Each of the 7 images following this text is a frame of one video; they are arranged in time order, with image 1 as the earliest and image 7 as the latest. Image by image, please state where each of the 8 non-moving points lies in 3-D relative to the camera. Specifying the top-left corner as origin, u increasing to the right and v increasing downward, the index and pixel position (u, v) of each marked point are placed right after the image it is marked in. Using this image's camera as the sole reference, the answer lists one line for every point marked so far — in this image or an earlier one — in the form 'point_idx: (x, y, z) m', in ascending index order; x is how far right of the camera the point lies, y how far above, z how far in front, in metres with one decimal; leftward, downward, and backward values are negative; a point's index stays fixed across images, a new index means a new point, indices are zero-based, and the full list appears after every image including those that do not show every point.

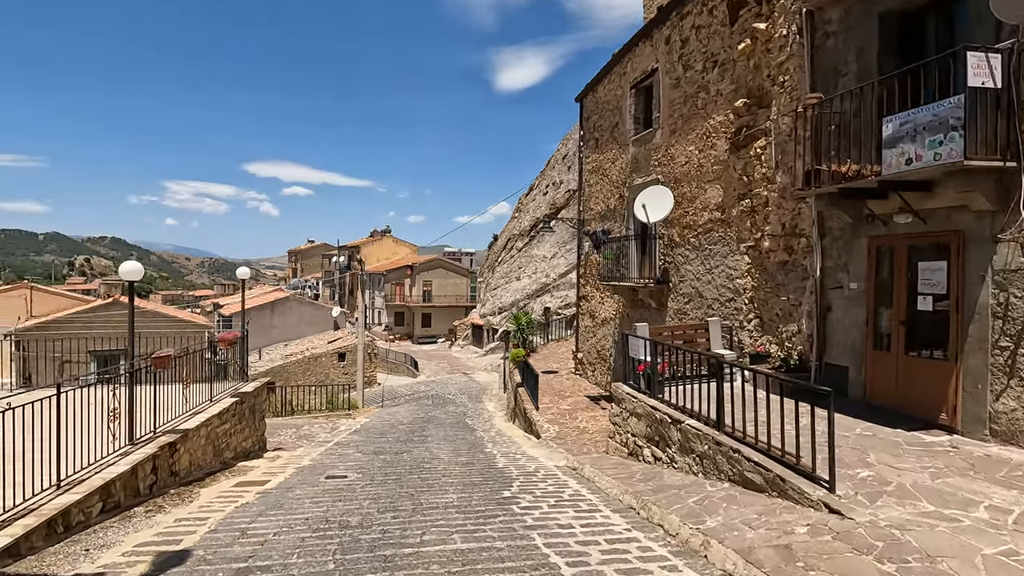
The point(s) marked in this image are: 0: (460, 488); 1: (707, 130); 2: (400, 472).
0: (-0.6, -2.5, +6.7) m
1: (+3.4, +2.8, +9.4) m
2: (-1.6, -2.7, +7.9) m
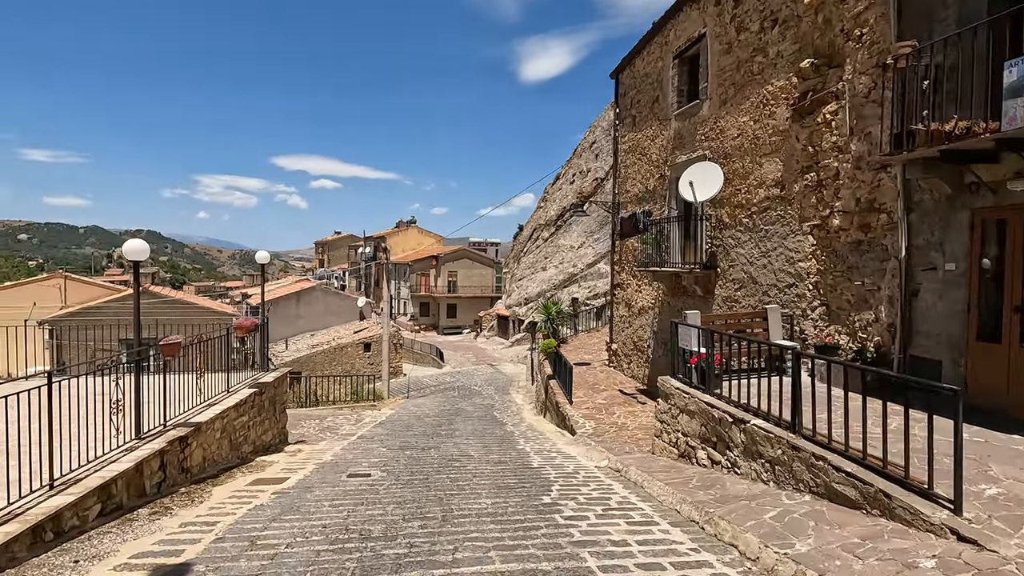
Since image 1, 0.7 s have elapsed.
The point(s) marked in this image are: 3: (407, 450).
0: (-0.2, -2.3, +6.0) m
1: (+4.0, +3.0, +8.5) m
2: (-1.1, -2.5, +7.2) m
3: (-1.7, -2.7, +8.9) m
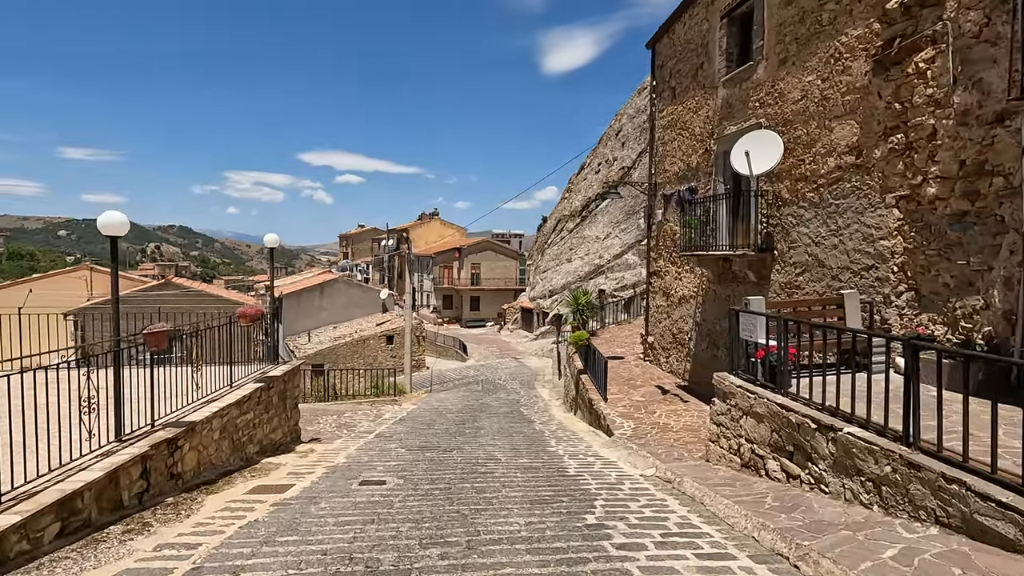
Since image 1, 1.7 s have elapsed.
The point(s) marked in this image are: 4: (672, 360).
0: (+0.2, -2.1, +5.1) m
1: (+4.4, +3.2, +7.3) m
2: (-0.7, -2.3, +6.4) m
3: (-1.3, -2.5, +8.0) m
4: (+3.7, -1.6, +12.4) m
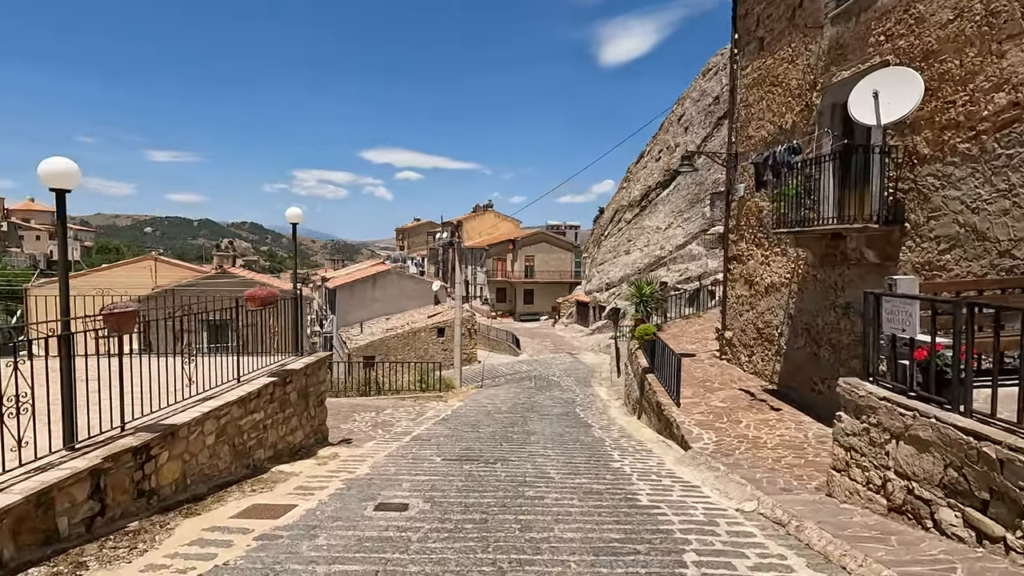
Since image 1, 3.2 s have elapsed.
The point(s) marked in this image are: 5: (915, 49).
0: (+0.5, -1.9, +3.7) m
1: (+5.0, +3.4, +5.4) m
2: (-0.2, -2.0, +5.0) m
3: (-0.6, -2.2, +6.7) m
4: (+4.8, -1.4, +10.5) m
5: (+4.9, +2.9, +6.6) m
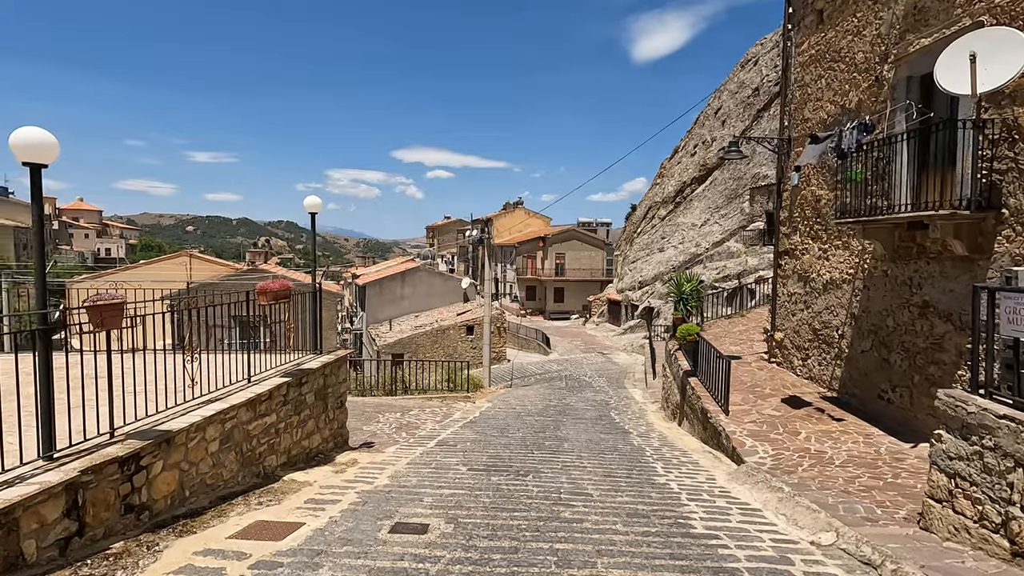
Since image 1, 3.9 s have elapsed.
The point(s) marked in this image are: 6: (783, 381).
0: (+0.7, -1.8, +3.0) m
1: (+5.4, +3.5, +4.5) m
2: (+0.1, -2.0, +4.4) m
3: (-0.2, -2.1, +6.1) m
4: (+5.4, -1.3, +9.6) m
5: (+5.3, +3.0, +5.7) m
6: (+4.9, -1.7, +9.8) m
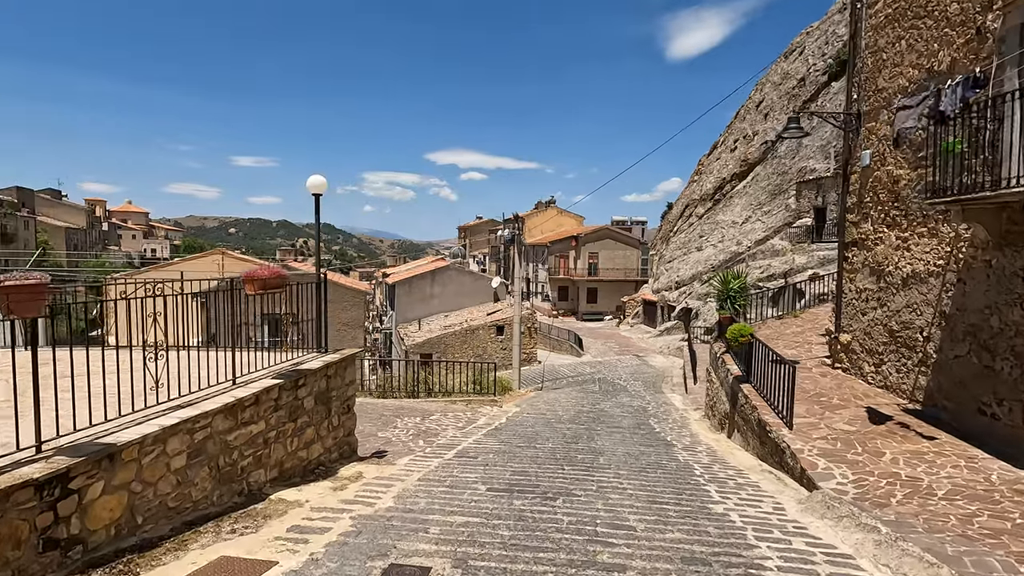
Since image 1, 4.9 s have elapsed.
0: (+0.8, -1.7, +2.0) m
1: (+5.5, +3.6, +3.2) m
2: (+0.2, -1.9, +3.4) m
3: (0.0, -2.0, +5.2) m
4: (+5.8, -1.3, +8.3) m
5: (+5.6, +3.0, +4.4) m
6: (+5.4, -1.6, +8.5) m
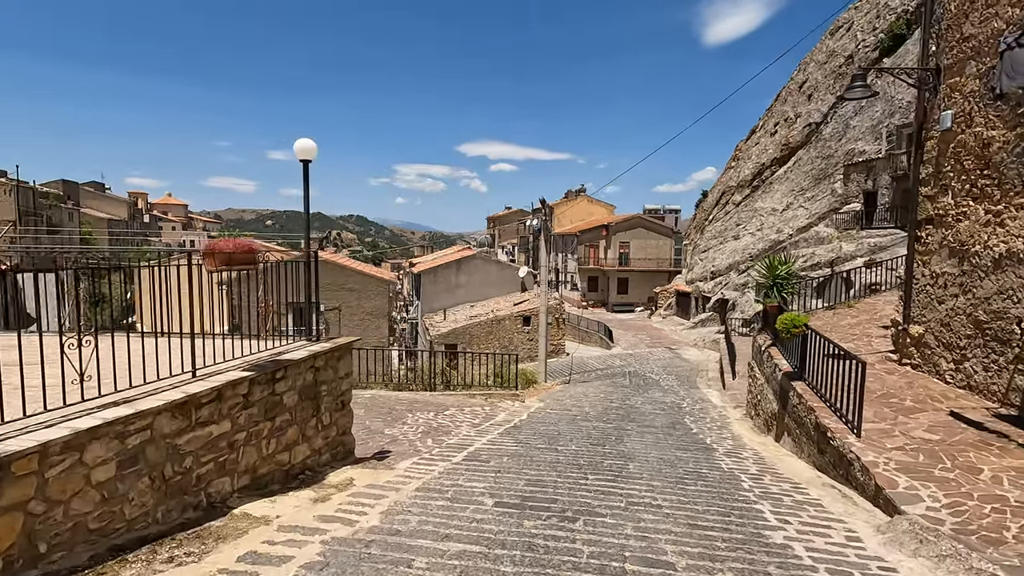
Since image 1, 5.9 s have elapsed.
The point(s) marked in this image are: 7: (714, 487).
0: (+0.7, -1.6, +1.1) m
1: (+5.5, +3.7, +1.9) m
2: (+0.2, -1.7, +2.5) m
3: (+0.1, -1.8, +4.3) m
4: (+6.1, -1.0, +7.1) m
5: (+5.6, +3.2, +3.1) m
6: (+5.7, -1.4, +7.3) m
7: (+2.1, -2.1, +5.7) m
